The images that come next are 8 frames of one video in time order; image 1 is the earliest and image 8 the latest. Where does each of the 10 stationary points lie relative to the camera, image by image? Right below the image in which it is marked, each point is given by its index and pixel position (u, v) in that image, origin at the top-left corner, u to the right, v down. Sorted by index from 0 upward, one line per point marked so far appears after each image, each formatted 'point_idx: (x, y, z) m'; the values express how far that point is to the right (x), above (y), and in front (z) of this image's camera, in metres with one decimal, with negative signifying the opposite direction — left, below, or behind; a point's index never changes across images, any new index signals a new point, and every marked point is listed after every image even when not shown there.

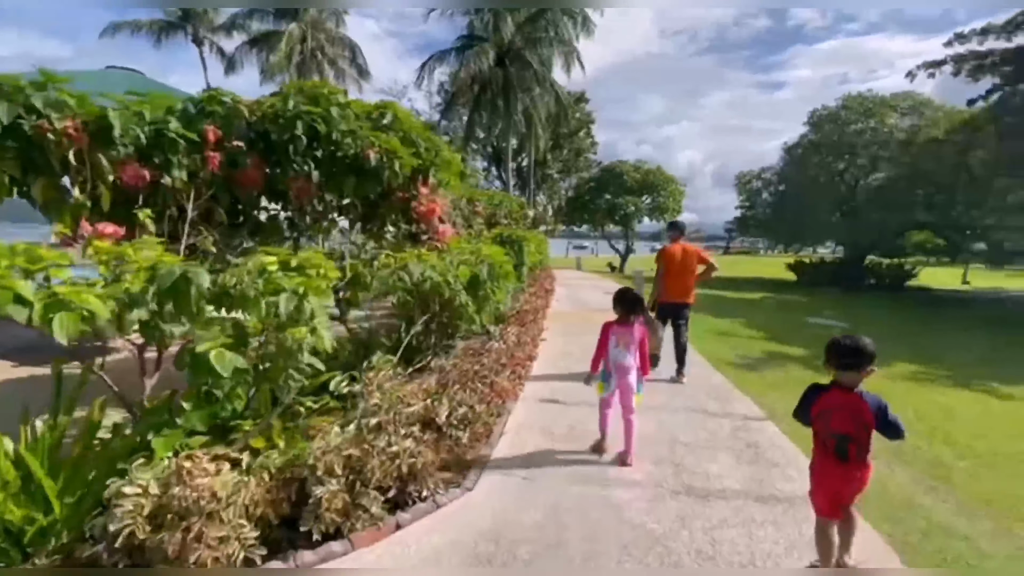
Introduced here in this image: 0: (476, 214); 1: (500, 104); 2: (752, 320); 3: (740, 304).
0: (-0.7, +1.4, +9.1) m
1: (-0.3, +6.0, +15.8) m
2: (+4.0, -0.5, +8.0) m
3: (+4.6, -0.4, +9.8) m
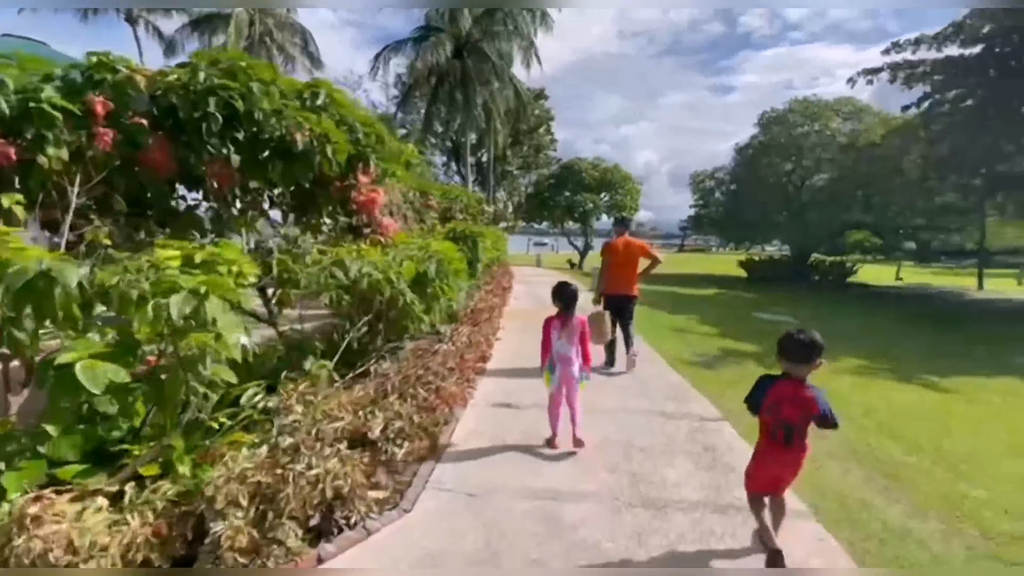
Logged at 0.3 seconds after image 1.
0: (-1.5, +1.5, +8.8) m
1: (-1.7, +6.1, +15.5) m
2: (+3.3, -0.5, +8.2) m
3: (+3.8, -0.3, +10.0) m
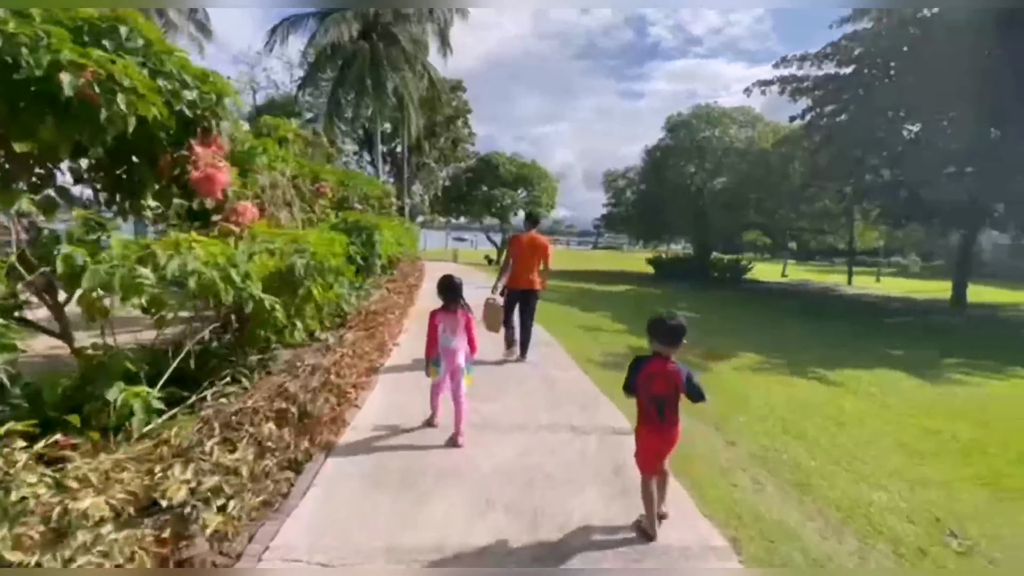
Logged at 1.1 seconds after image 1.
0: (-3.1, +1.5, +8.0) m
1: (-4.4, +6.2, +14.5) m
2: (+1.8, -0.4, +8.2) m
3: (+2.0, -0.2, +10.0) m
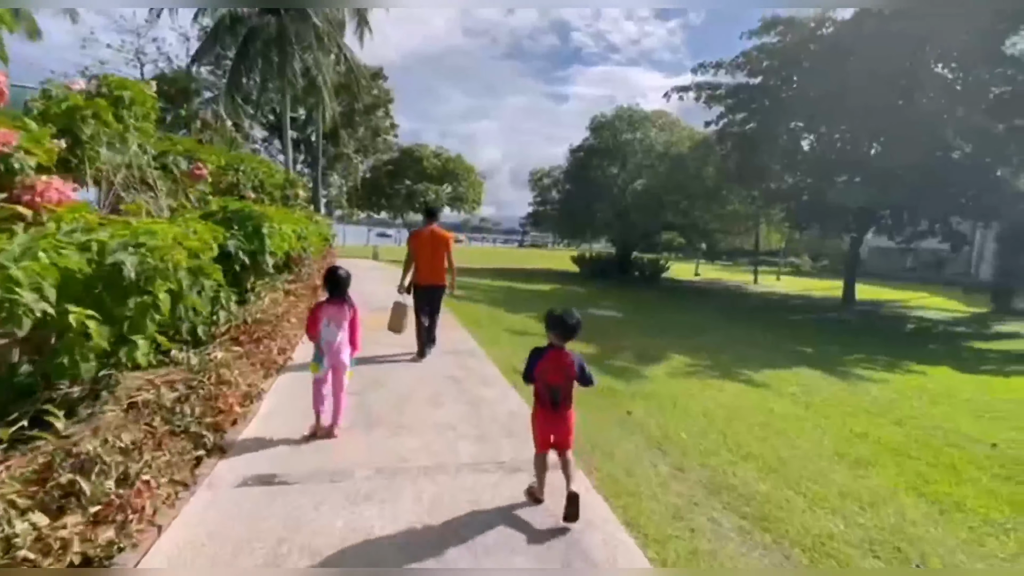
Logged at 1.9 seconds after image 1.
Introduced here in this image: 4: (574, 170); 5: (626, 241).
0: (-4.2, +1.5, +6.9) m
1: (-6.5, +6.3, +13.2) m
2: (+0.5, -0.4, +7.9) m
3: (+0.4, -0.2, +9.7) m
4: (+2.4, +4.5, +18.6) m
5: (+4.1, +1.7, +17.3) m
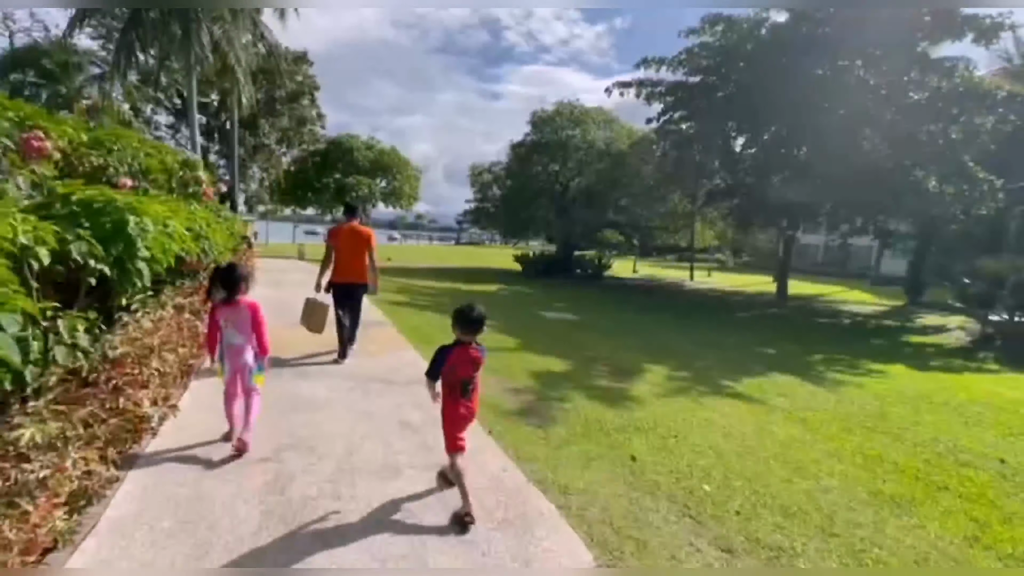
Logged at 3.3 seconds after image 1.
0: (-4.8, +1.4, +5.5) m
1: (-8.0, +6.1, +11.4) m
2: (-0.2, -0.5, +7.1) m
3: (-0.6, -0.3, +8.9) m
4: (+0.1, +4.6, +17.9) m
5: (+2.0, +1.7, +16.9) m
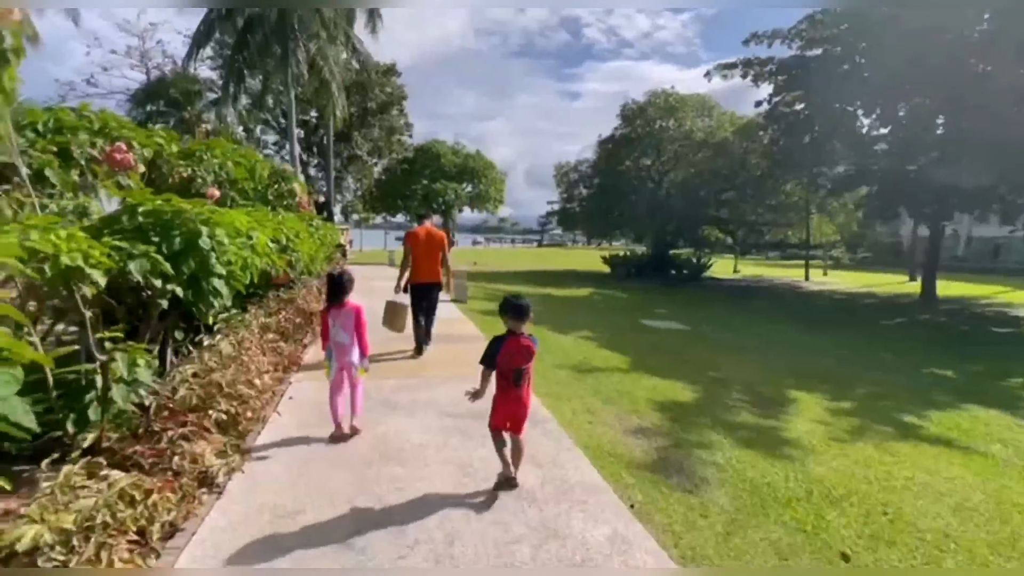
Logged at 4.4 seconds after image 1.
0: (-3.7, +1.2, +5.6) m
1: (-5.9, +5.9, +11.9) m
2: (+1.2, -0.6, +6.3) m
3: (+1.1, -0.4, +8.2) m
4: (+3.3, +4.4, +17.0) m
5: (+5.0, +1.6, +15.6) m
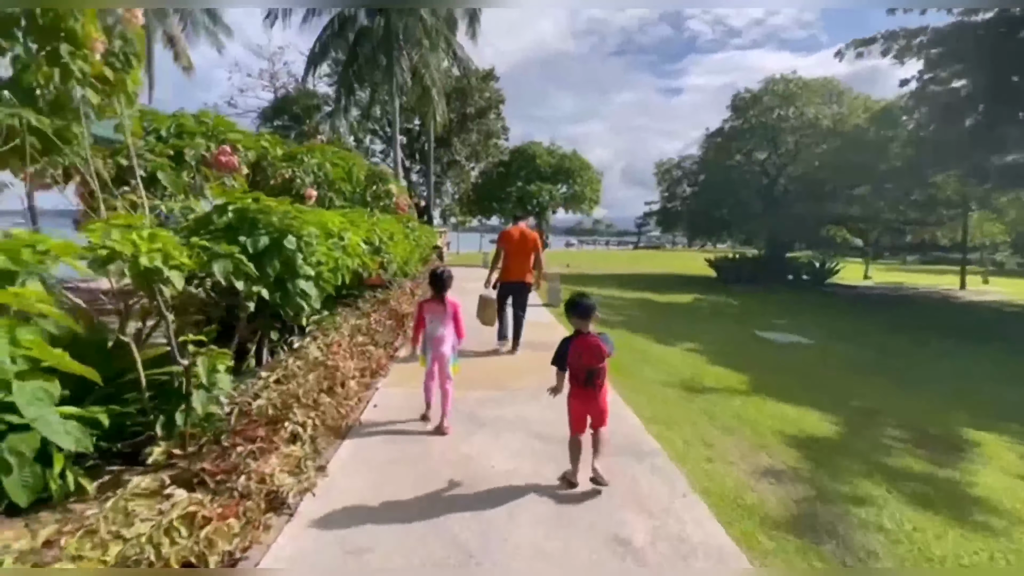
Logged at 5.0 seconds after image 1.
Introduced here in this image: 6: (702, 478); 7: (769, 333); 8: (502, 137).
0: (-2.5, +1.2, +5.9) m
1: (-3.4, +5.9, +12.5) m
2: (+2.3, -0.7, +5.7) m
3: (+2.6, -0.5, +7.5) m
4: (+6.5, +4.2, +15.7) m
5: (+7.9, +1.4, +14.0) m
6: (+0.9, -0.9, +2.3) m
7: (+3.8, -0.7, +7.1) m
8: (-0.4, +5.8, +18.5) m
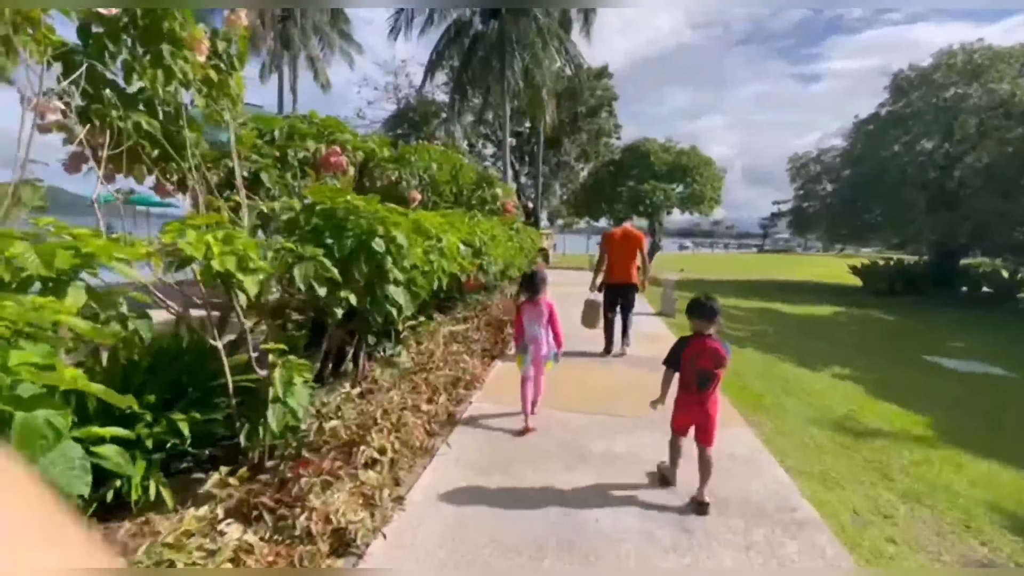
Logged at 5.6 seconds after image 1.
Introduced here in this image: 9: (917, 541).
0: (-1.2, +1.2, +5.9) m
1: (-0.4, +5.9, +12.6) m
2: (+3.4, -0.8, +4.7) m
3: (+4.1, -0.6, +6.4) m
4: (+9.9, +3.9, +13.5) m
5: (+10.8, +1.1, +11.6) m
6: (+1.3, -1.0, +1.7) m
7: (+5.2, -0.8, +5.8) m
8: (+3.8, +5.7, +17.8) m
9: (+1.6, -1.0, +1.9) m
